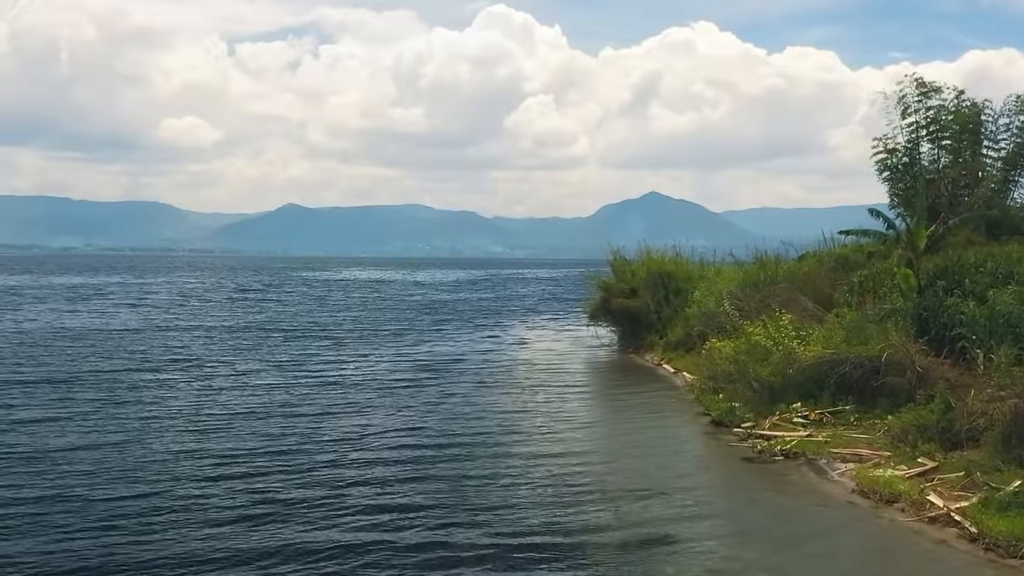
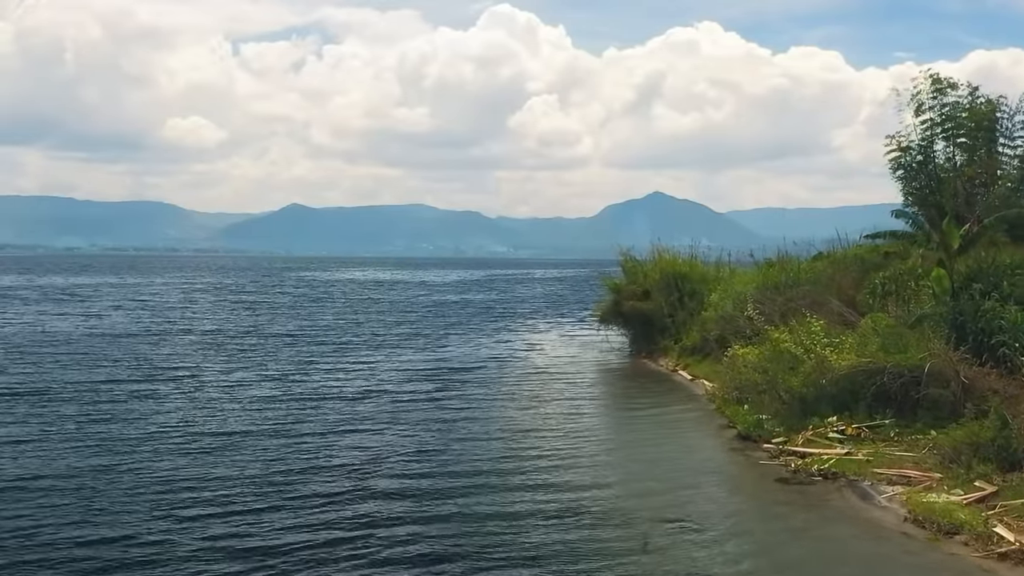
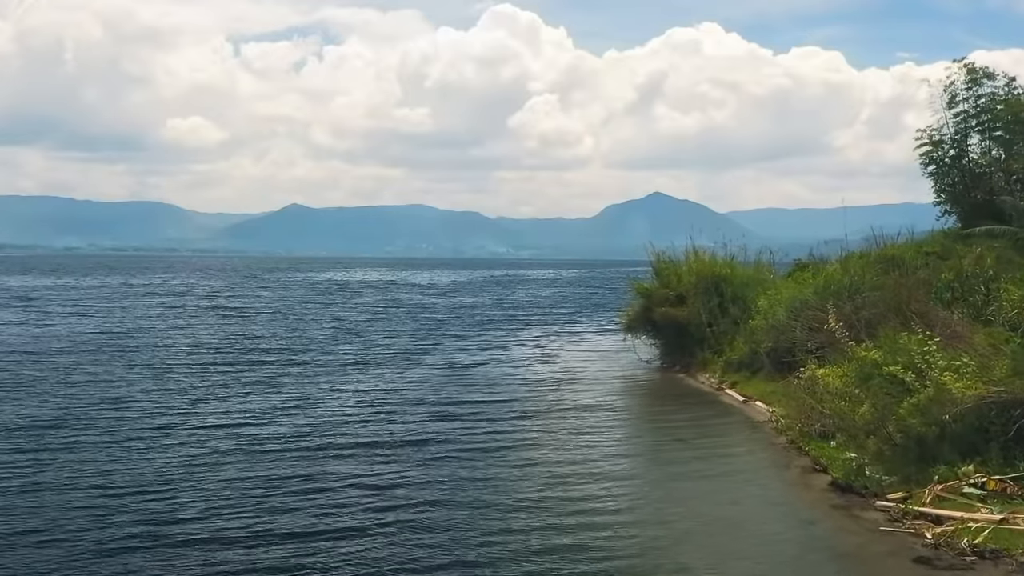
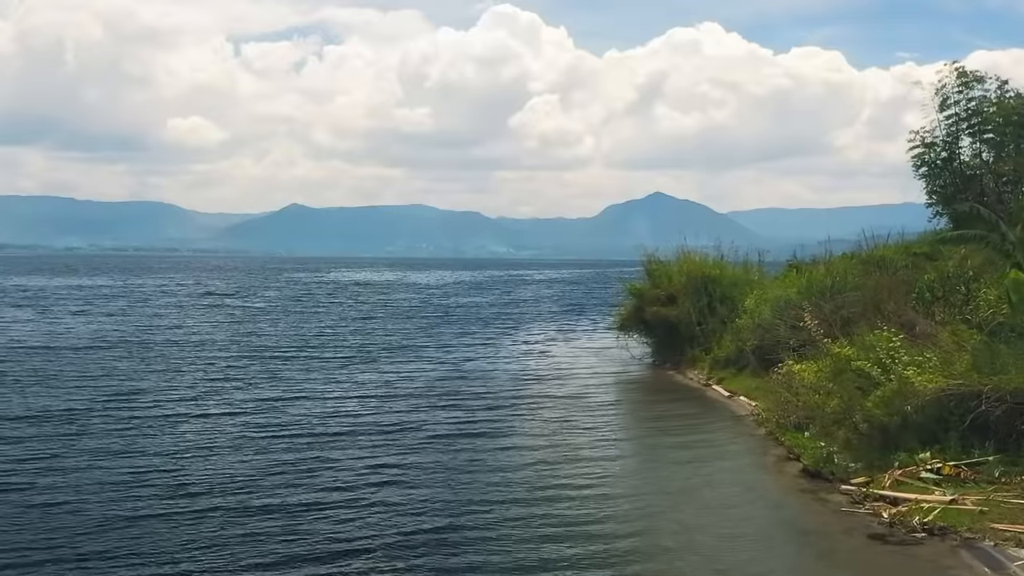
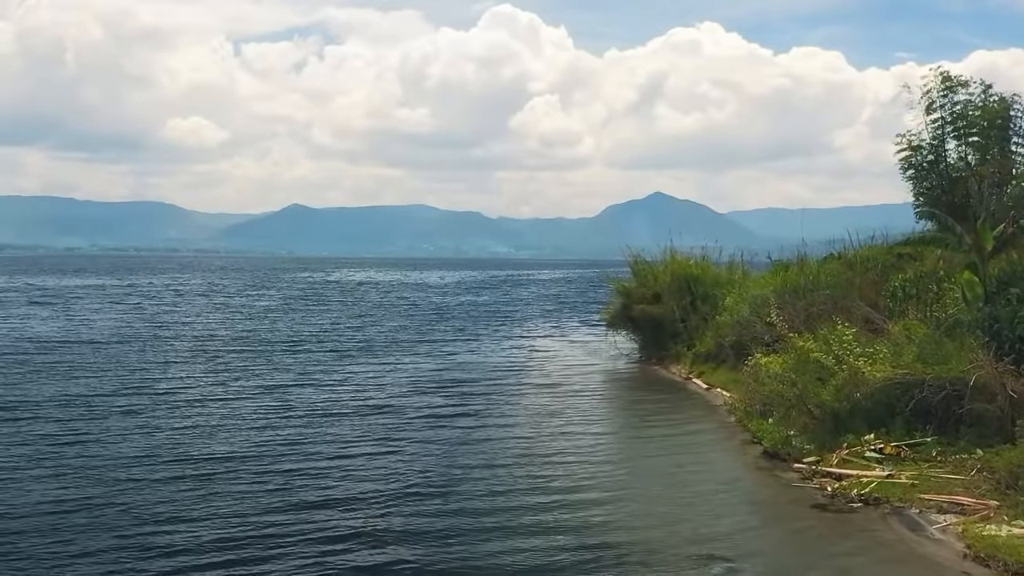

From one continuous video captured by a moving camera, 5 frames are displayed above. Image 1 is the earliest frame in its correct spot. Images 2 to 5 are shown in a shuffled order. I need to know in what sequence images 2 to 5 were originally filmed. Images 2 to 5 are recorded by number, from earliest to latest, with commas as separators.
2, 5, 4, 3
